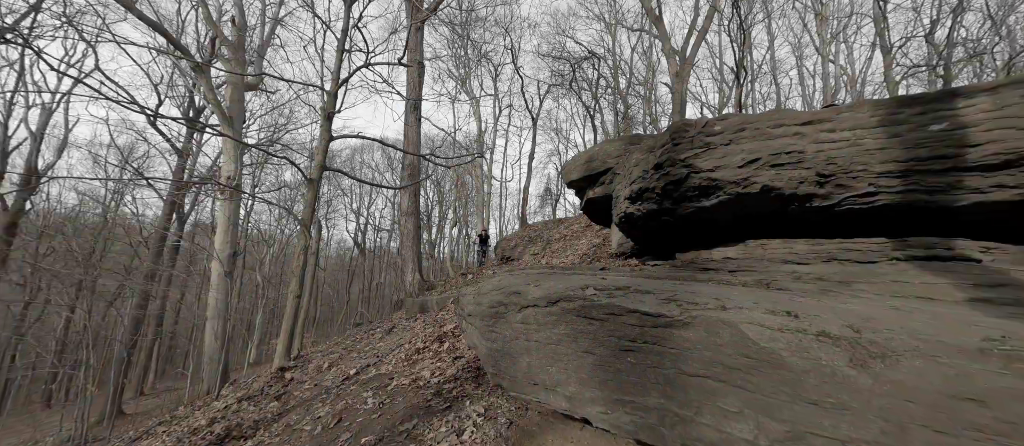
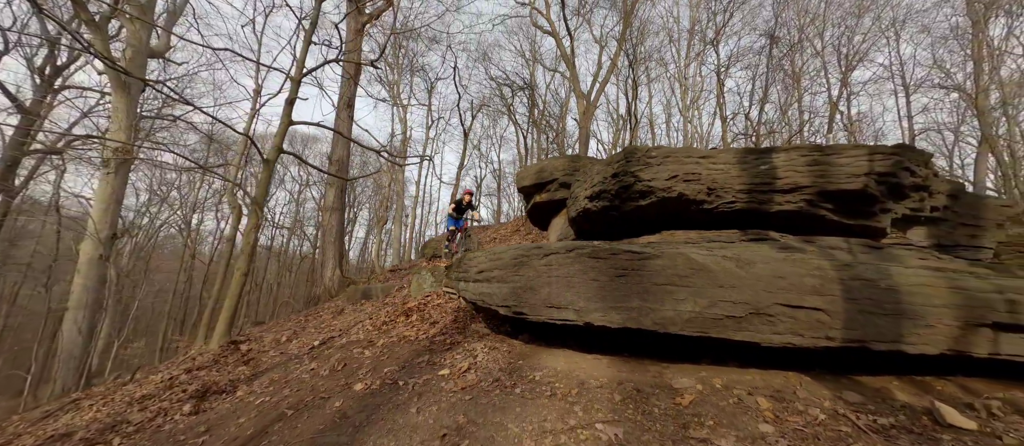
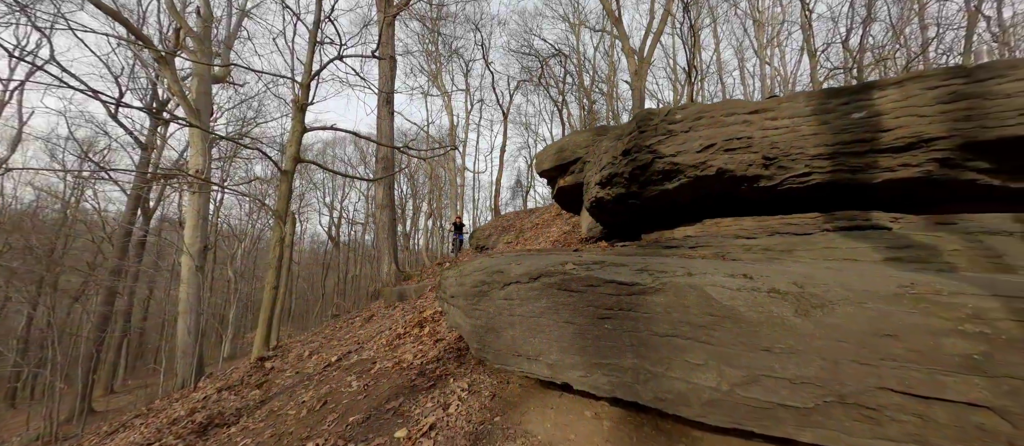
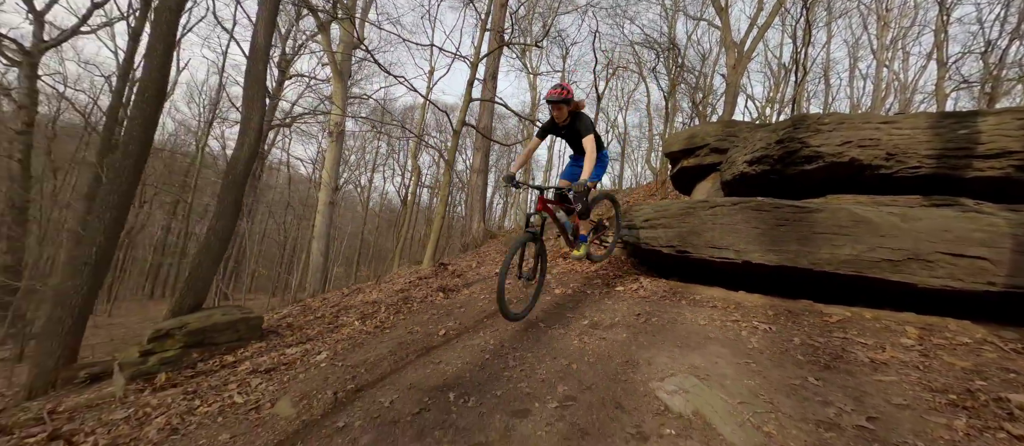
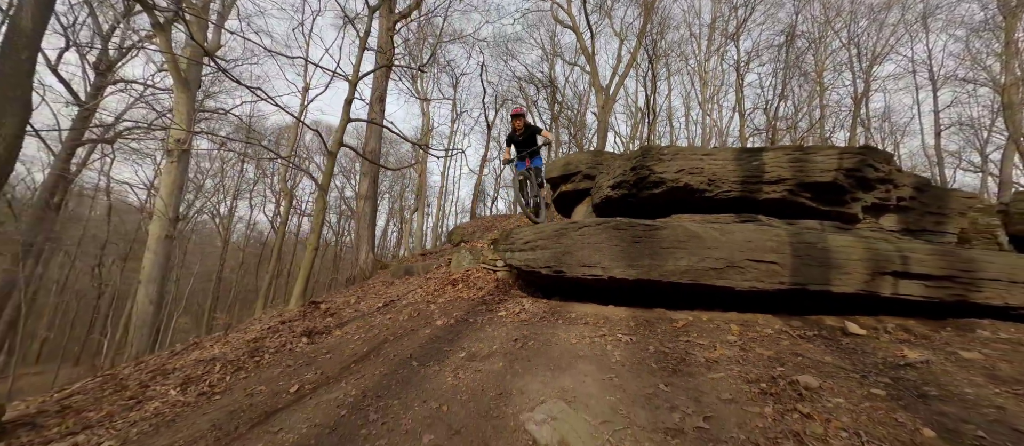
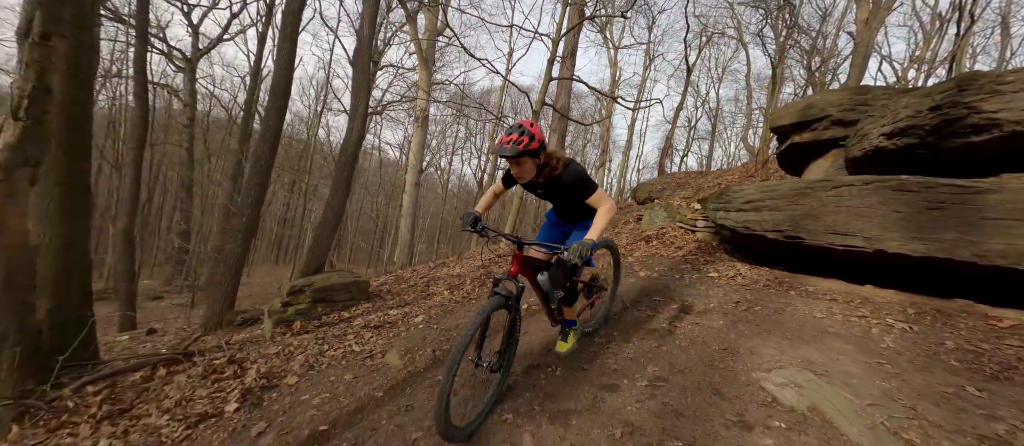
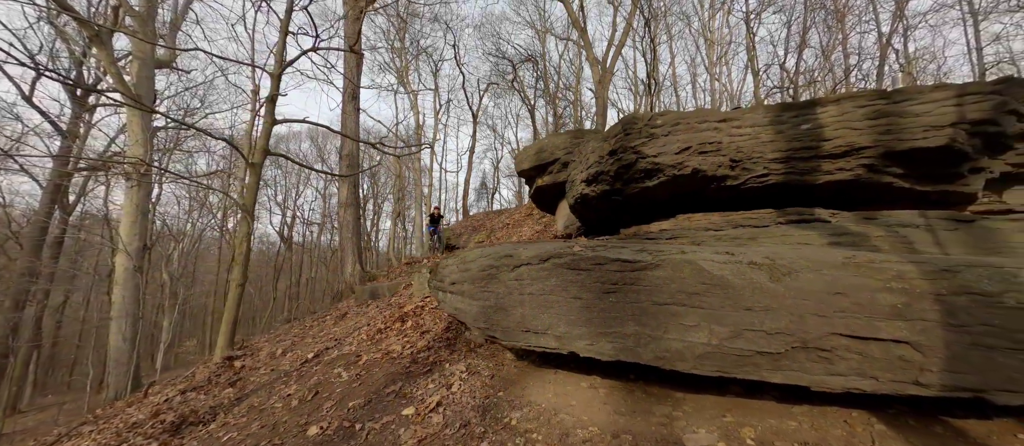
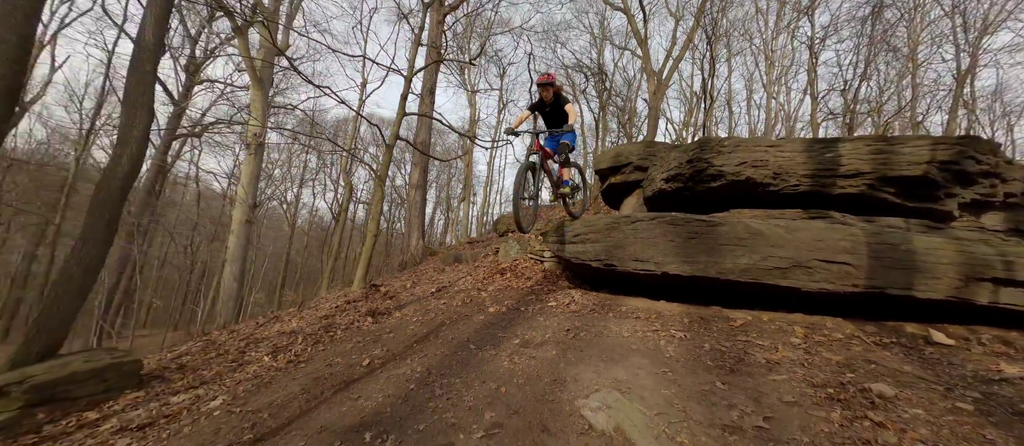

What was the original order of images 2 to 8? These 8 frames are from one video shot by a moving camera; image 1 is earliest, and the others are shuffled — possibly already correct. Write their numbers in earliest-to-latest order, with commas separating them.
3, 7, 2, 5, 8, 4, 6
